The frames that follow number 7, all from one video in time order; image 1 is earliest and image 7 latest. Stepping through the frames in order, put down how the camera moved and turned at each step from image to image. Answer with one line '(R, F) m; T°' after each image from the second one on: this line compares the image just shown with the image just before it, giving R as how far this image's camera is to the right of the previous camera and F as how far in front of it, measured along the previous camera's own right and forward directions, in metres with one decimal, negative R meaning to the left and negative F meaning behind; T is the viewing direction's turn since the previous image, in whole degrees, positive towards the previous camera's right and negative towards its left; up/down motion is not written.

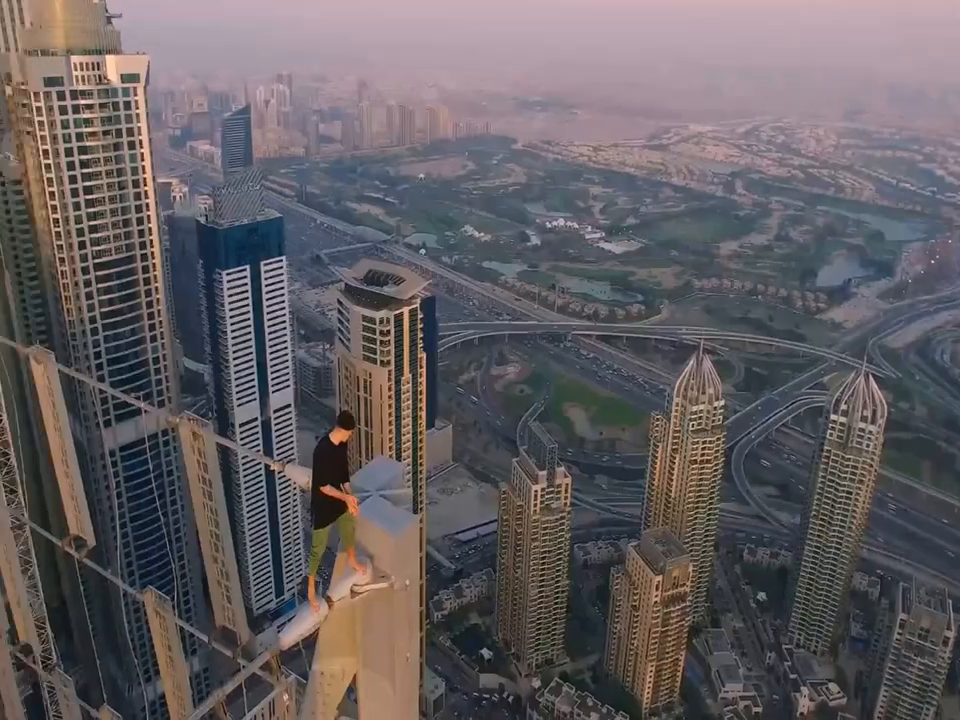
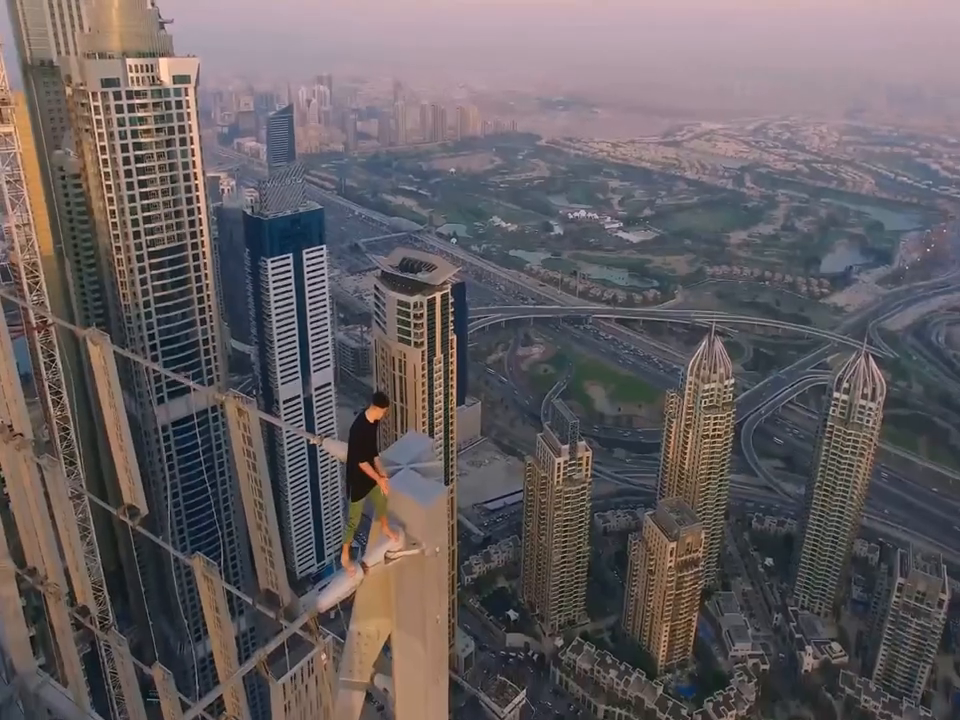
(-0.3, -0.6) m; 0°
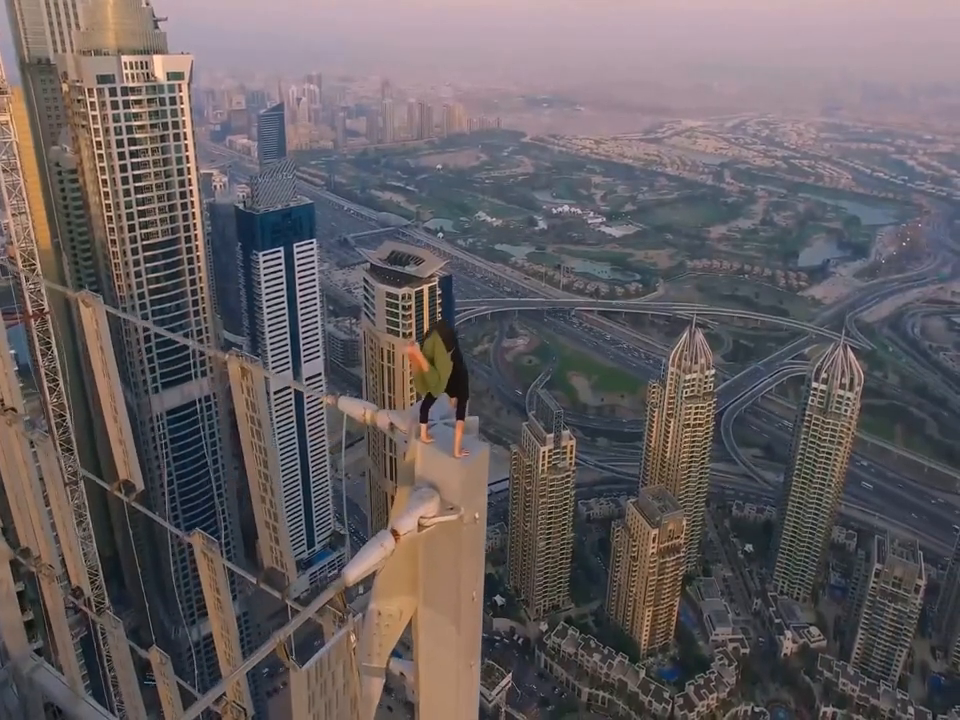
(0.0, -0.2) m; +1°
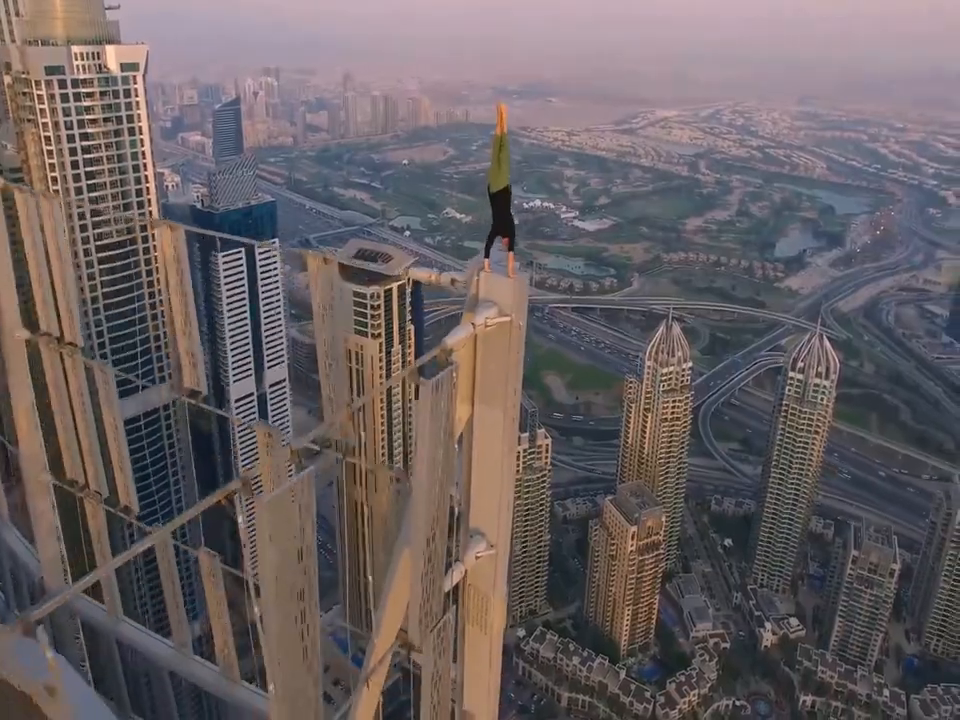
(+0.1, +0.2) m; +1°
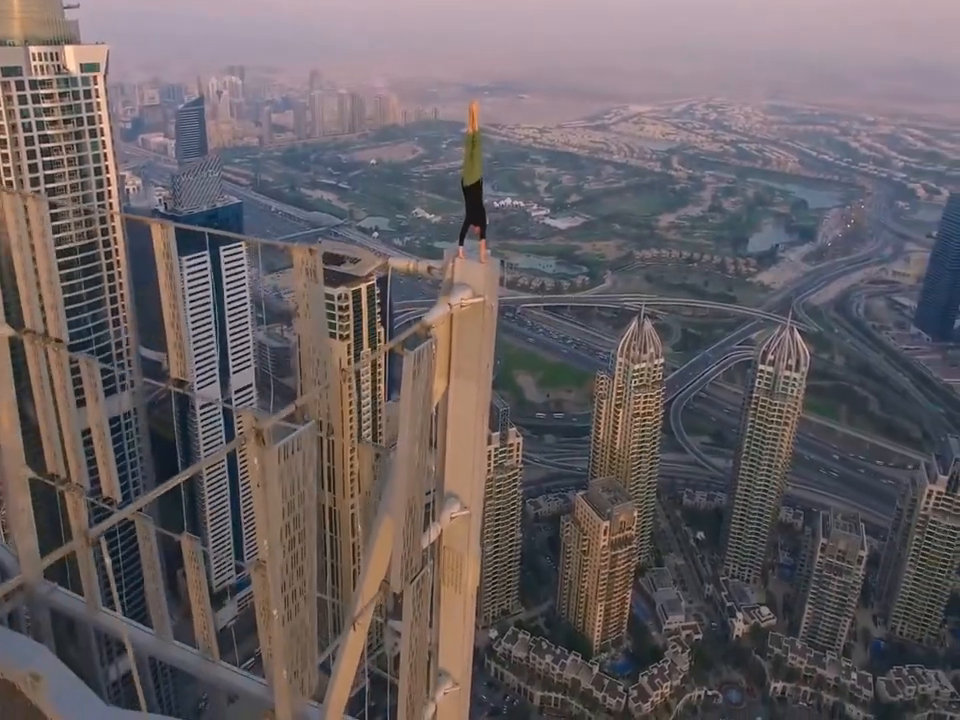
(+0.2, 0.0) m; +1°
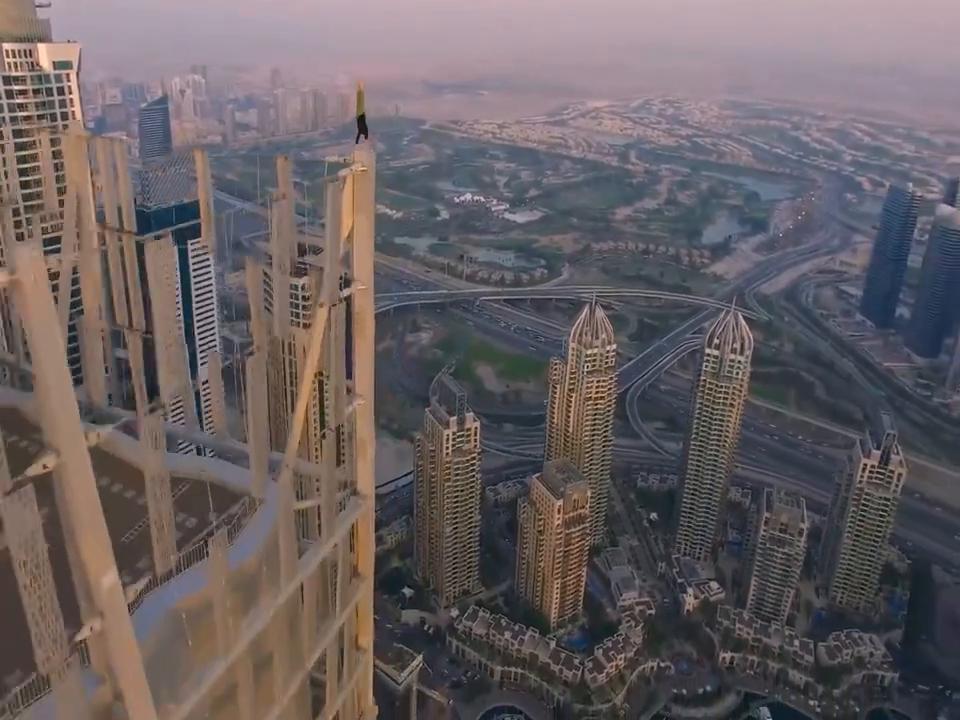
(+0.2, -0.4) m; +2°
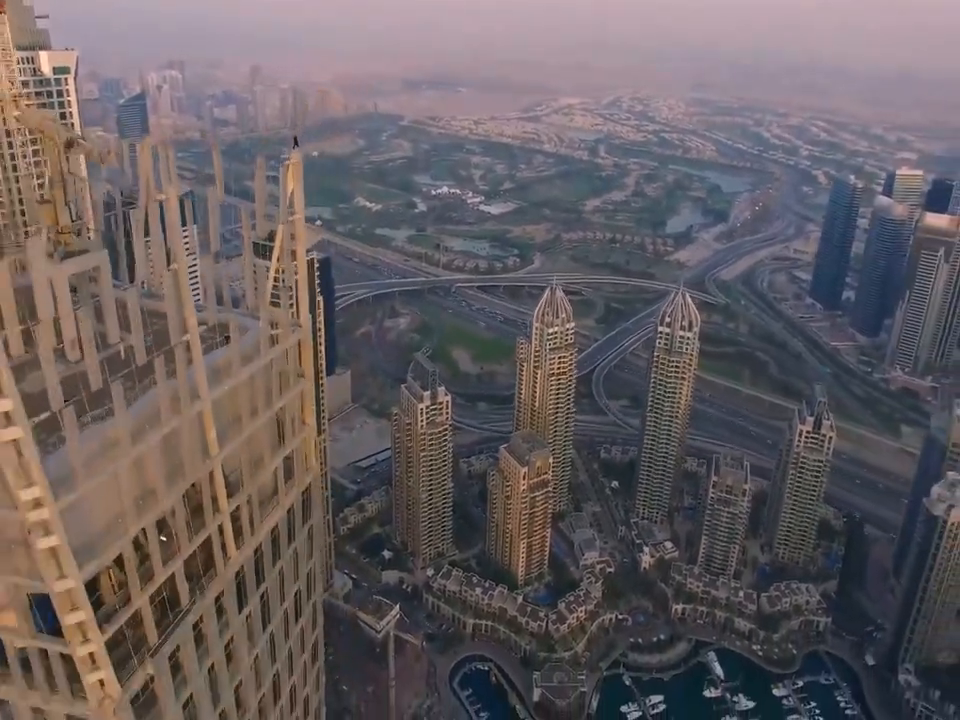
(+0.2, -0.8) m; +1°
